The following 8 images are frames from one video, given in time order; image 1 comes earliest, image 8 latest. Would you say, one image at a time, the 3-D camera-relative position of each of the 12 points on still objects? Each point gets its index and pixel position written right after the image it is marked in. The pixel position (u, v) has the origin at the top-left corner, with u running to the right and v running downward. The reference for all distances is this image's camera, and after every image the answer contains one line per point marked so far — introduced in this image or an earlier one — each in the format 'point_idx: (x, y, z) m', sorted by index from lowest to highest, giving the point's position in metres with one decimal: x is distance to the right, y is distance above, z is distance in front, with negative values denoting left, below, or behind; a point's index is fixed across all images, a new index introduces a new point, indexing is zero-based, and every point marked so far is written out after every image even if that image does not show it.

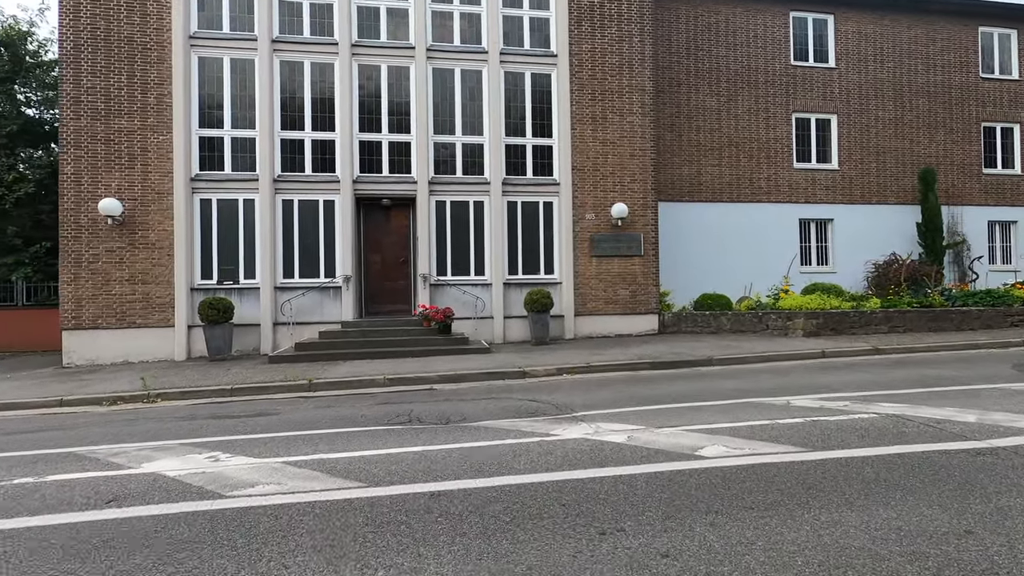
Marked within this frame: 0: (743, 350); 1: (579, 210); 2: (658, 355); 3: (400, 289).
0: (+4.8, -1.3, +11.2) m
1: (+1.7, +2.1, +13.9) m
2: (+3.0, -1.3, +10.8) m
3: (-2.9, 0.0, +13.6) m
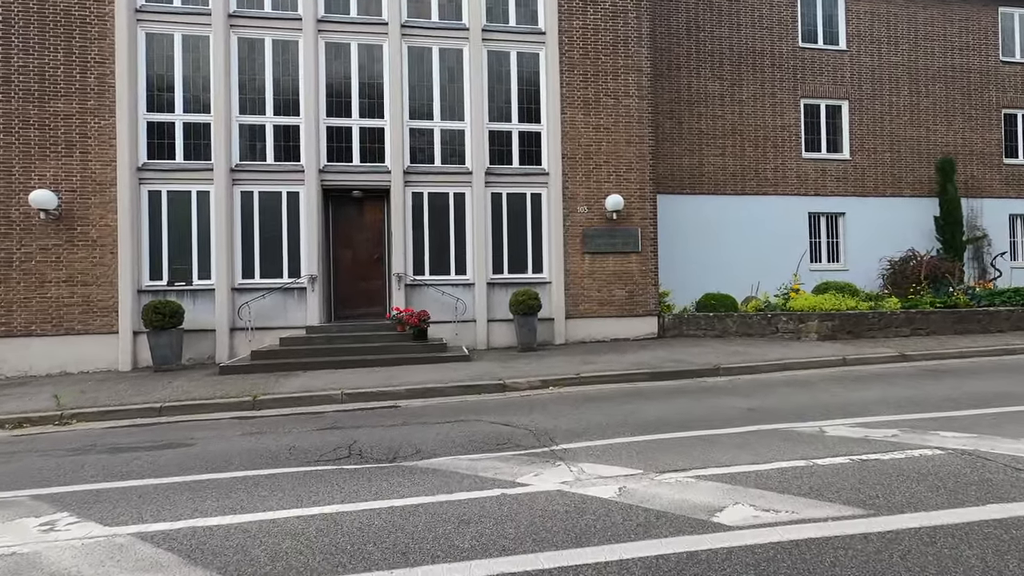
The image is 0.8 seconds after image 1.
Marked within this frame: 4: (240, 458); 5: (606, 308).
0: (+4.5, -1.3, +9.9) m
1: (+1.3, +2.1, +12.7) m
2: (+2.6, -1.3, +9.6) m
3: (-3.2, 0.0, +12.4) m
4: (-2.5, -1.6, +4.9) m
5: (+2.2, -0.5, +12.7) m
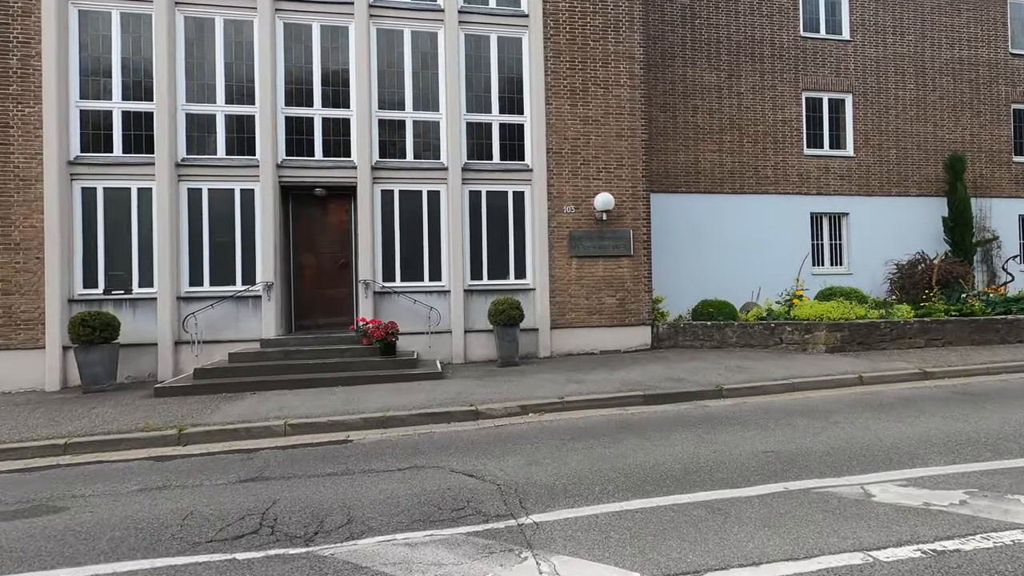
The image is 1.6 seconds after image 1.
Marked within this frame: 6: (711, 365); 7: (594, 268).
0: (+4.1, -1.4, +8.9) m
1: (+0.9, +1.9, +11.6) m
2: (+2.2, -1.5, +8.5) m
3: (-3.6, -0.2, +11.2) m
4: (-2.8, -1.7, +3.7) m
5: (+1.8, -0.7, +11.6) m
6: (+3.6, -1.4, +9.7) m
7: (+1.8, +0.4, +11.6) m
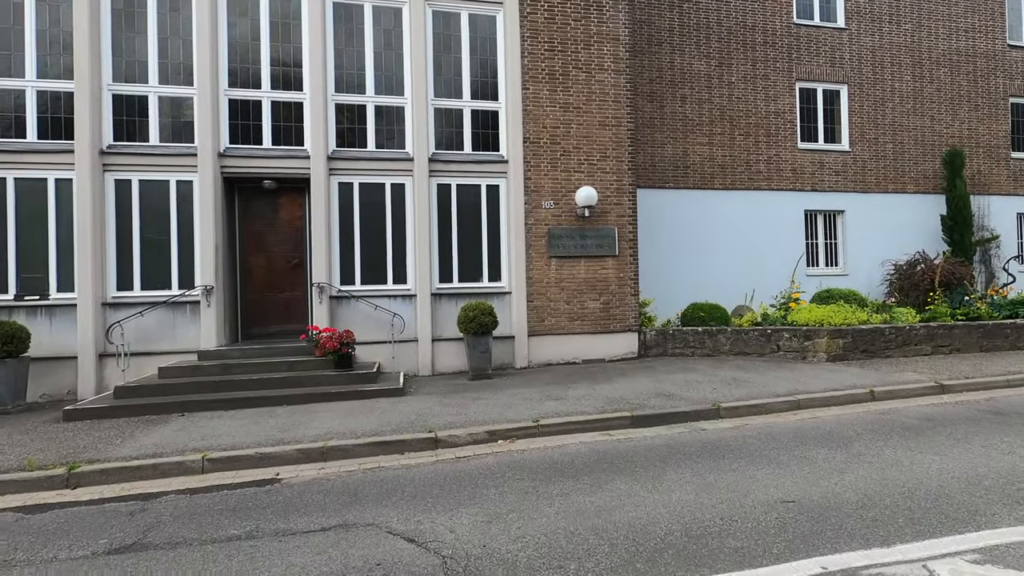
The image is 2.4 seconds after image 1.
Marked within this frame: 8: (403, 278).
0: (+3.6, -1.5, +7.9) m
1: (+0.4, +1.8, +10.5) m
2: (+1.8, -1.6, +7.5) m
3: (-4.1, -0.3, +10.0) m
4: (-3.1, -1.8, +2.6) m
5: (+1.3, -0.7, +10.6) m
6: (+3.1, -1.5, +8.7) m
7: (+1.3, +0.4, +10.6) m
8: (-2.1, +0.2, +10.1) m
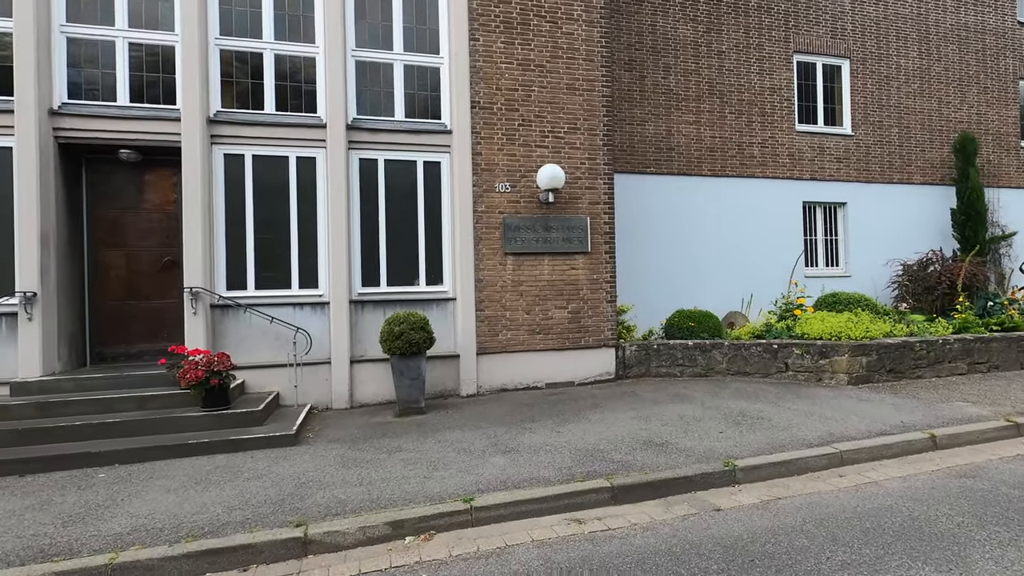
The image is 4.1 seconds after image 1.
0: (+2.9, -1.6, +5.9) m
1: (-0.5, +1.8, +8.3) m
2: (+1.1, -1.6, +5.3) m
3: (-5.0, -0.3, +7.6) m
4: (-3.5, -1.9, +0.2) m
5: (+0.4, -0.8, +8.4) m
6: (+2.4, -1.5, +6.6) m
7: (+0.4, +0.3, +8.4) m
8: (-2.9, +0.1, +7.7) m
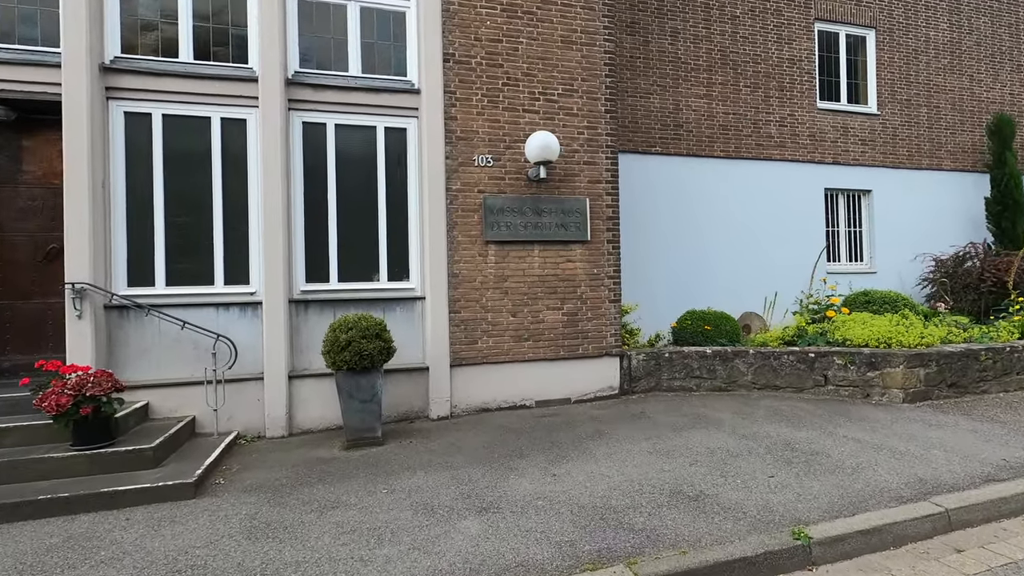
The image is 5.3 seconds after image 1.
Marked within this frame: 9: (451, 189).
0: (+2.8, -1.5, +4.4) m
1: (-0.7, +1.8, +6.7) m
2: (+0.9, -1.6, +3.8) m
3: (-5.2, -0.3, +5.9) m
4: (-3.6, -1.9, -1.4) m
5: (+0.2, -0.8, +6.8) m
6: (+2.2, -1.5, +5.1) m
7: (+0.2, +0.3, +6.9) m
8: (-3.1, +0.2, +6.1) m
9: (-0.7, +1.2, +6.7) m
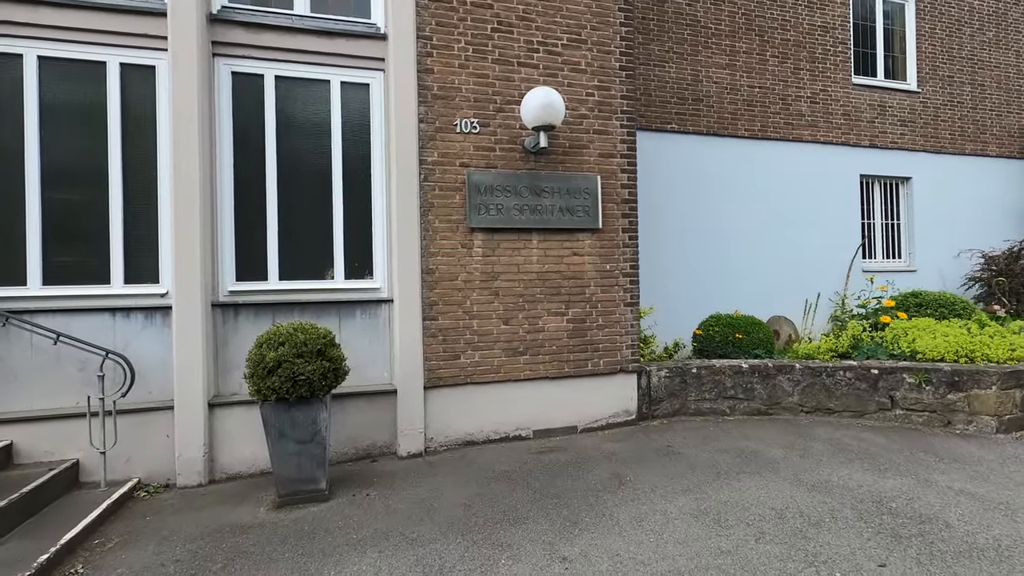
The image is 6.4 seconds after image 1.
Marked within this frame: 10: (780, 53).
0: (+2.7, -1.5, +3.0) m
1: (-0.8, +1.8, +5.3) m
2: (+0.9, -1.6, +2.4) m
3: (-5.2, -0.3, +4.4) m
4: (-3.6, -1.9, -2.9) m
5: (+0.1, -0.8, +5.4) m
6: (+2.1, -1.5, +3.7) m
7: (+0.1, +0.3, +5.5) m
8: (-3.2, +0.2, +4.7) m
9: (-0.8, +1.2, +5.2) m
10: (+4.6, +4.0, +9.1) m
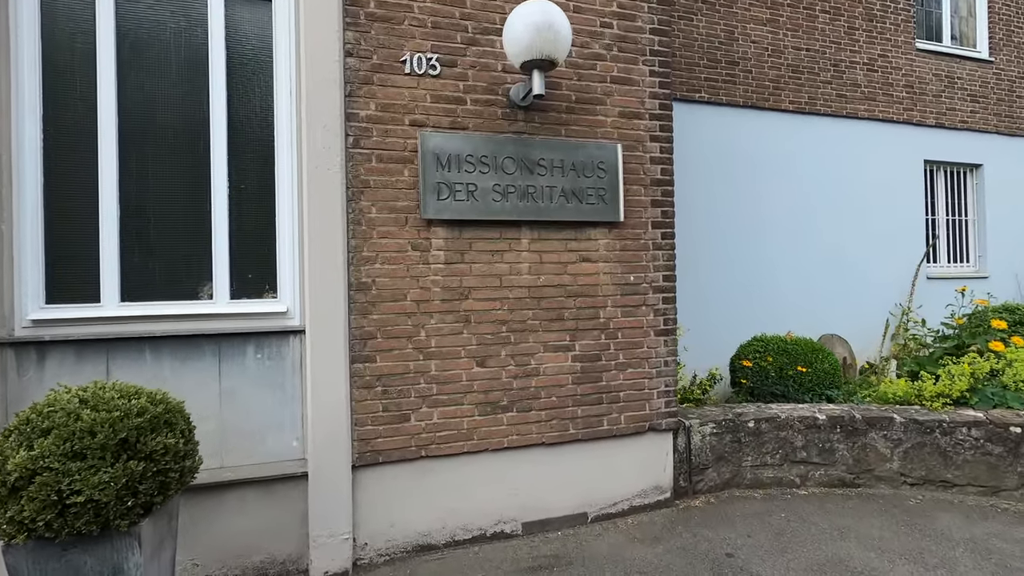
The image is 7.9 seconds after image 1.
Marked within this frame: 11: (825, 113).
0: (+2.6, -1.7, +1.2) m
1: (-0.9, +1.6, +3.4) m
2: (+0.8, -1.8, +0.6) m
3: (-5.4, -0.4, +2.5) m
4: (-3.6, -2.0, -4.7) m
5: (0.0, -0.9, +3.6) m
6: (+2.0, -1.7, +1.9) m
7: (0.0, +0.2, +3.6) m
8: (-3.3, 0.0, +2.8) m
9: (-1.0, +1.1, +3.4) m
10: (+4.4, +3.9, +7.4) m
11: (+4.3, +2.4, +7.2) m
